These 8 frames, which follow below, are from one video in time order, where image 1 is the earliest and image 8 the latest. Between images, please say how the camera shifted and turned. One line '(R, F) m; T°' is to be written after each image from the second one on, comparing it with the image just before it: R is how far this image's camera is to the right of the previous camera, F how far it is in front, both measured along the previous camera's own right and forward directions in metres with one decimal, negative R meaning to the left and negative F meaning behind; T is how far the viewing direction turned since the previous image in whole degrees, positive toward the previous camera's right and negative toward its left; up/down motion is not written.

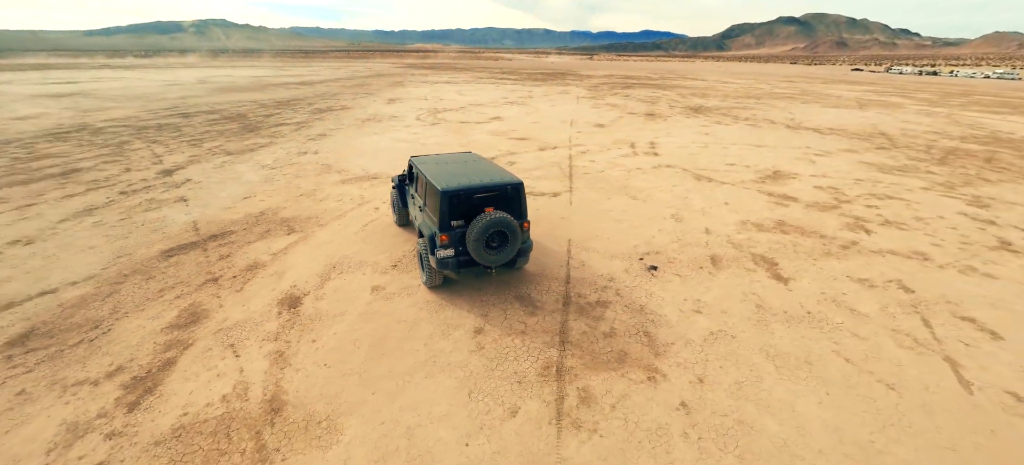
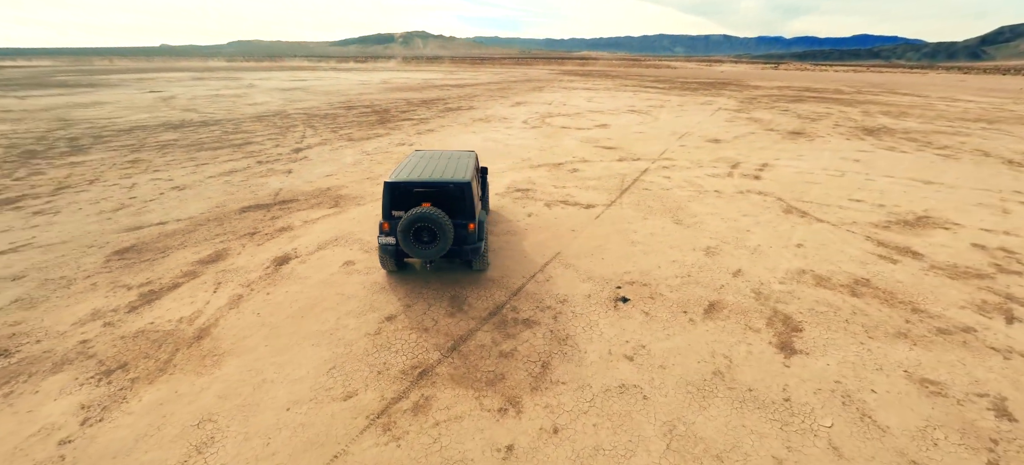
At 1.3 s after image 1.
(+3.1, +0.8) m; -20°
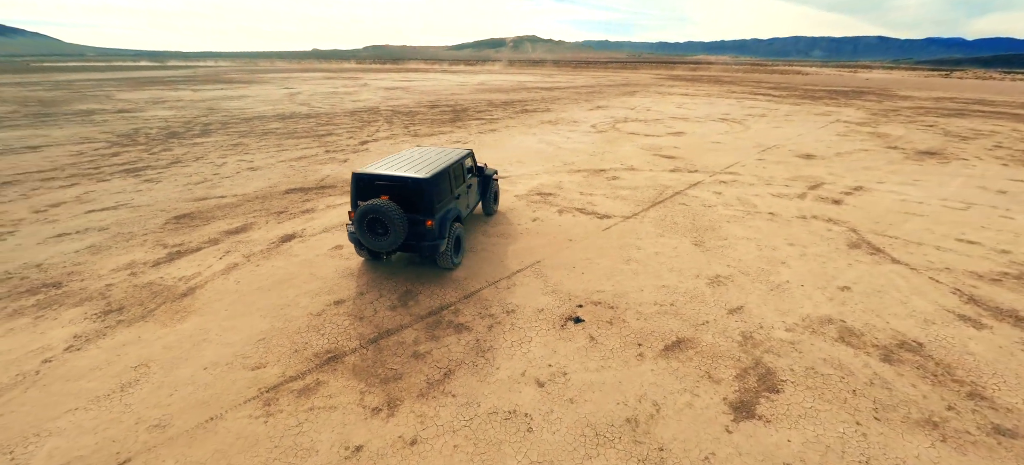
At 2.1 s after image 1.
(+2.2, +0.5) m; -13°
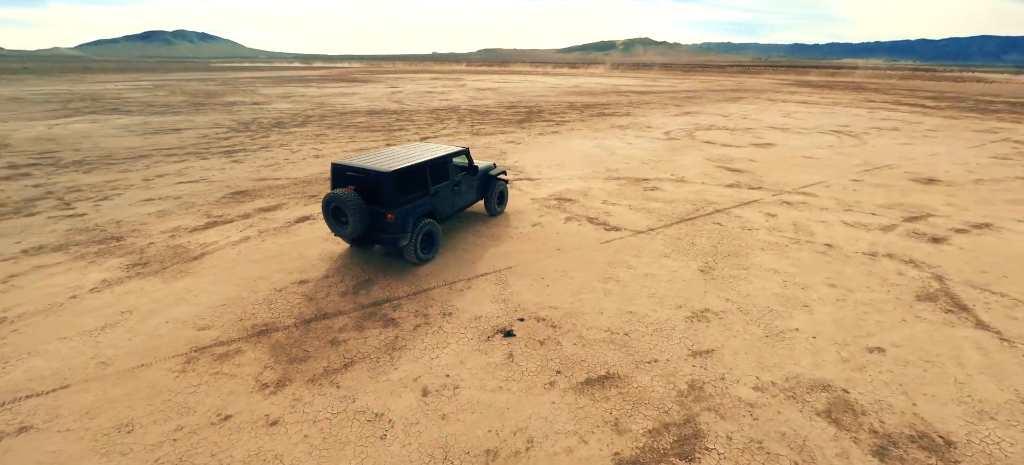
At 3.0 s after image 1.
(+2.2, +0.6) m; -13°
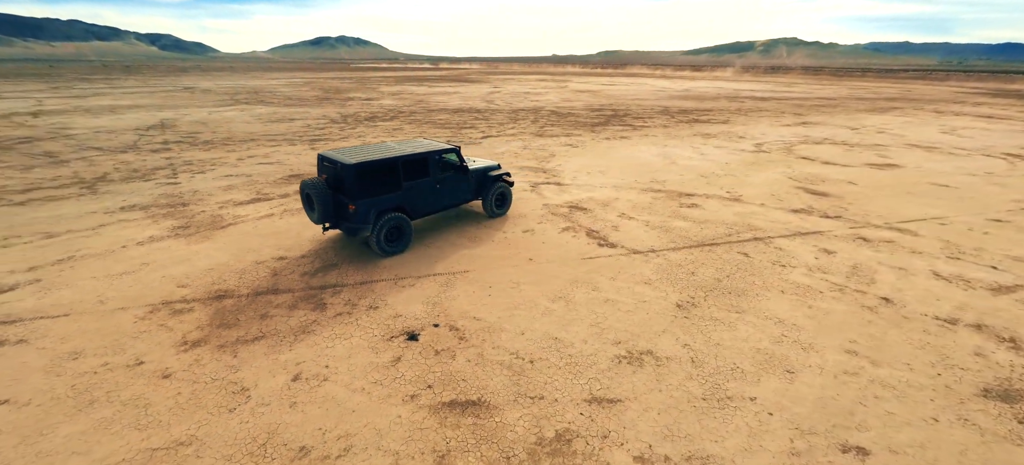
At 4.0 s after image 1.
(+2.5, +0.7) m; -15°
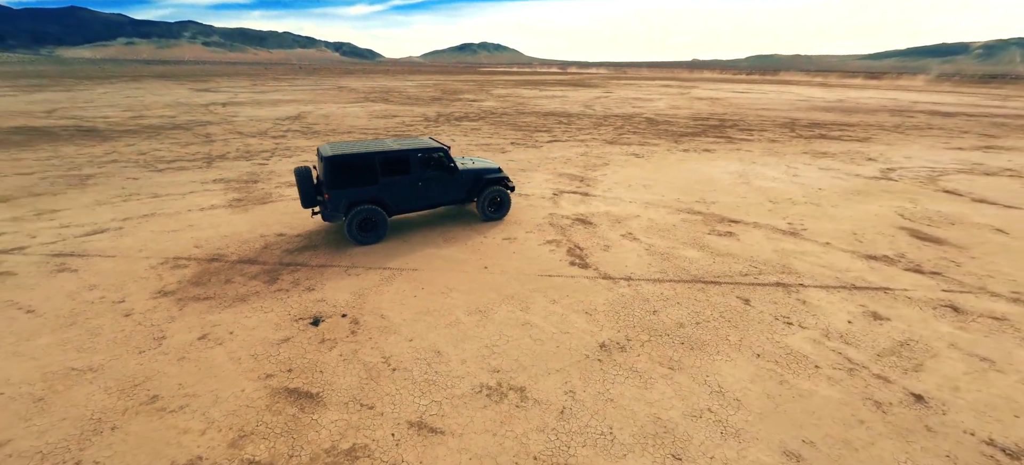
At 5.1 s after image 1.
(+2.8, +0.7) m; -16°
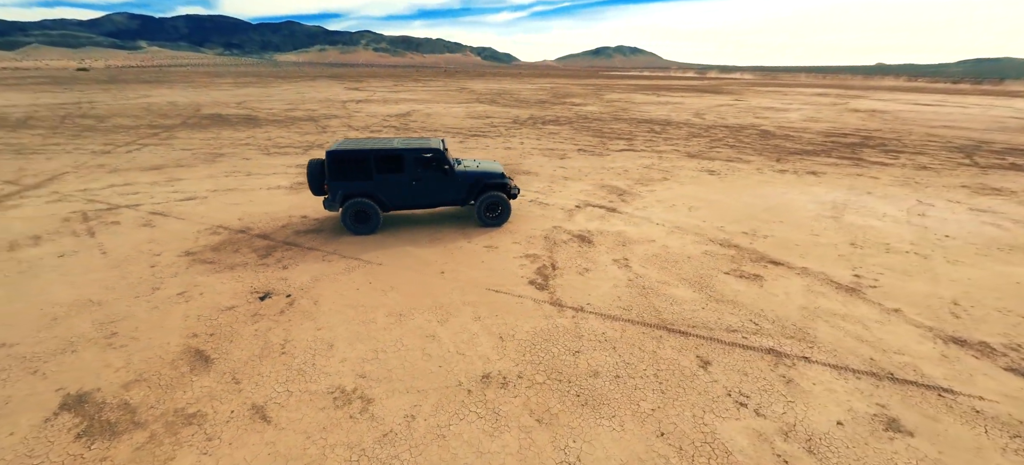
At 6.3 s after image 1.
(+2.6, +0.7) m; -17°
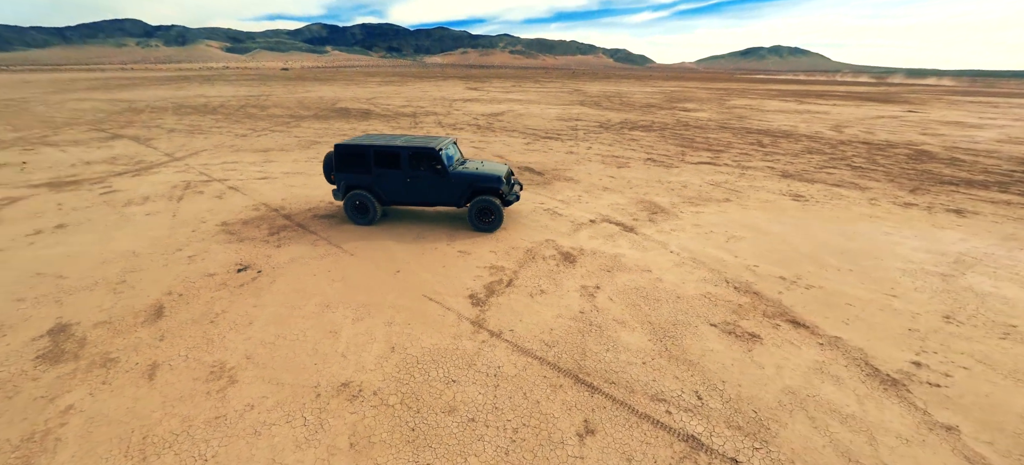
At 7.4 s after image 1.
(+2.6, +0.9) m; -16°
